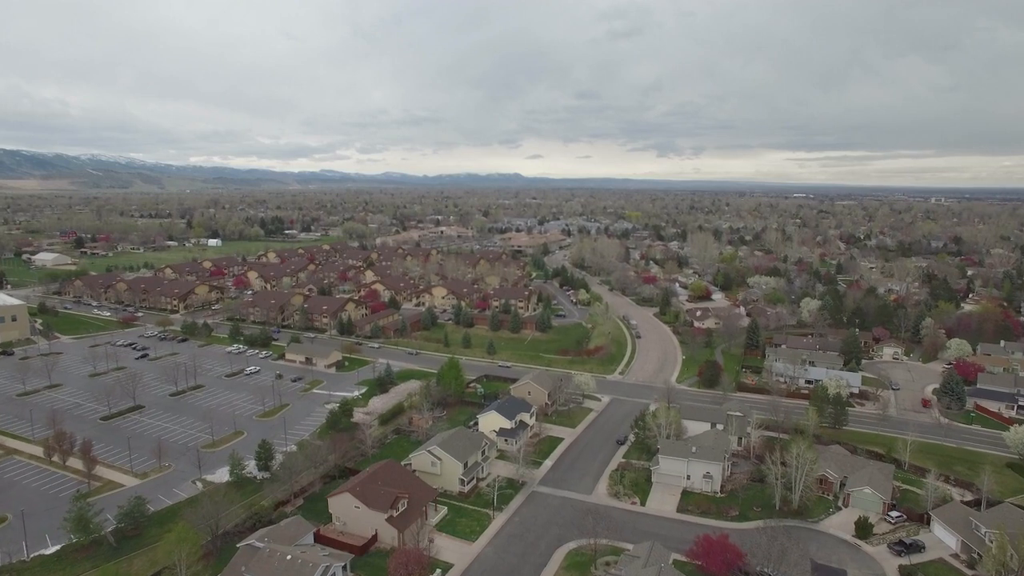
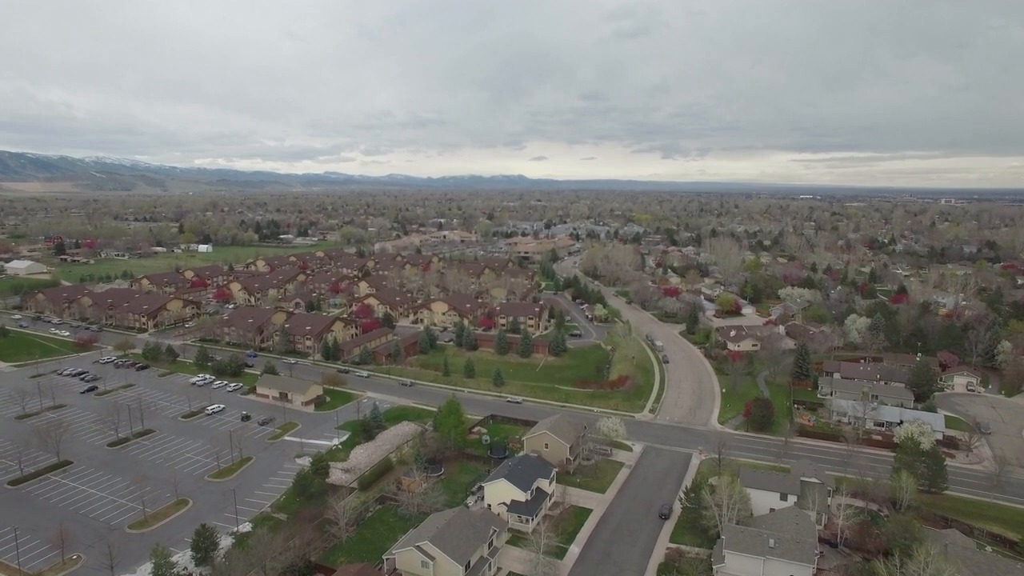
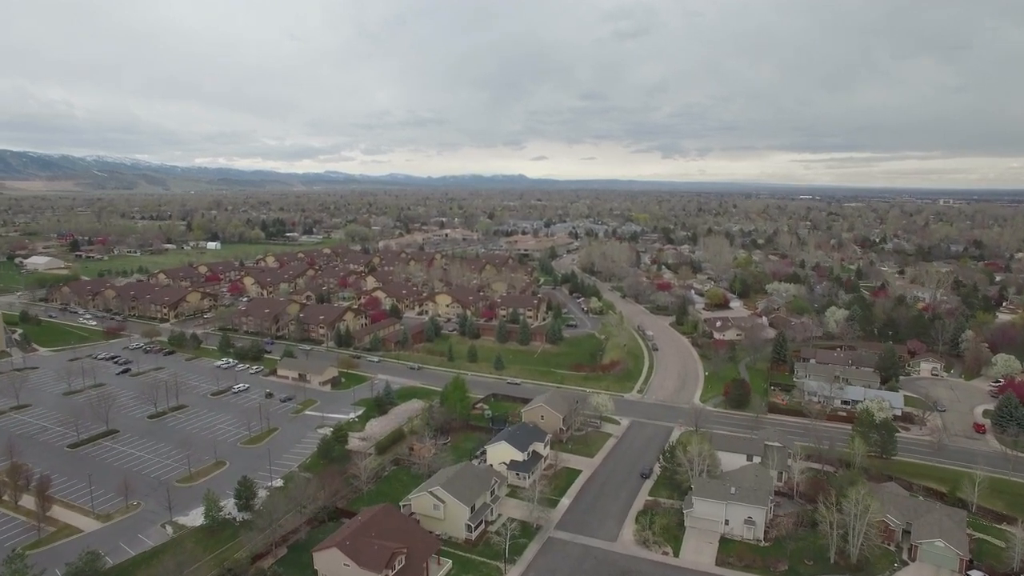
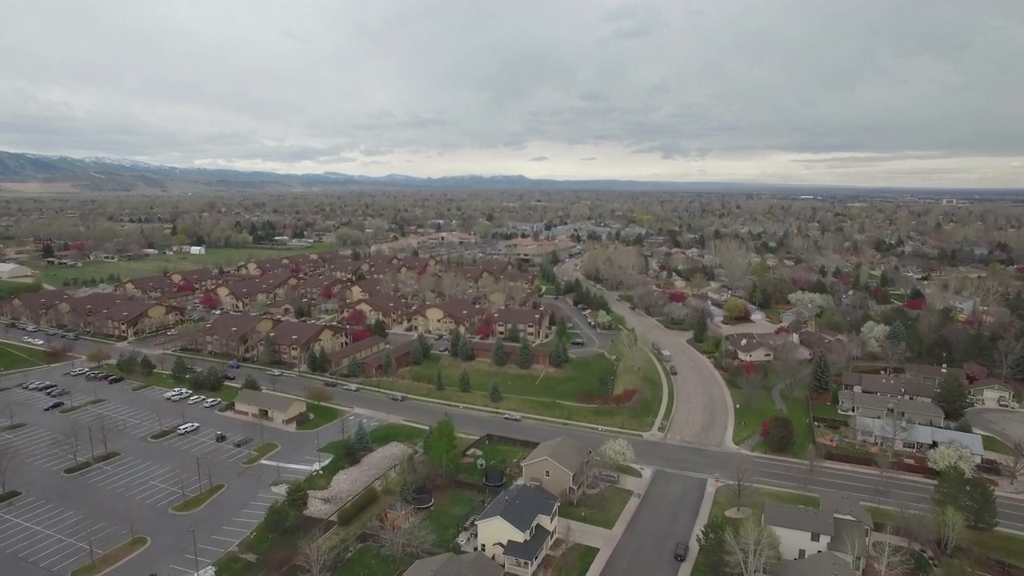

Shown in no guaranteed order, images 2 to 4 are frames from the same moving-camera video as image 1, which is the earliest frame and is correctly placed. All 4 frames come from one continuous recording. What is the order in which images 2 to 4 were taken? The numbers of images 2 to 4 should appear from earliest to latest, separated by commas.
3, 2, 4
